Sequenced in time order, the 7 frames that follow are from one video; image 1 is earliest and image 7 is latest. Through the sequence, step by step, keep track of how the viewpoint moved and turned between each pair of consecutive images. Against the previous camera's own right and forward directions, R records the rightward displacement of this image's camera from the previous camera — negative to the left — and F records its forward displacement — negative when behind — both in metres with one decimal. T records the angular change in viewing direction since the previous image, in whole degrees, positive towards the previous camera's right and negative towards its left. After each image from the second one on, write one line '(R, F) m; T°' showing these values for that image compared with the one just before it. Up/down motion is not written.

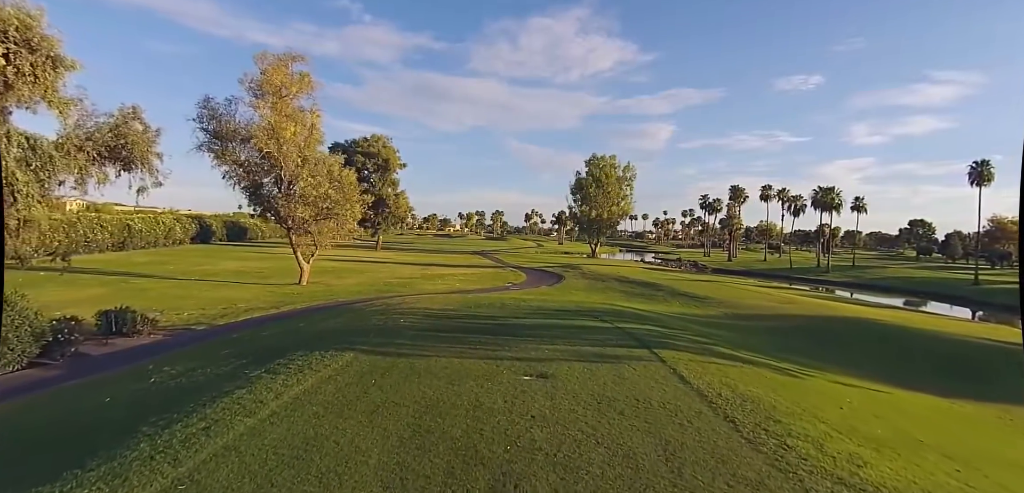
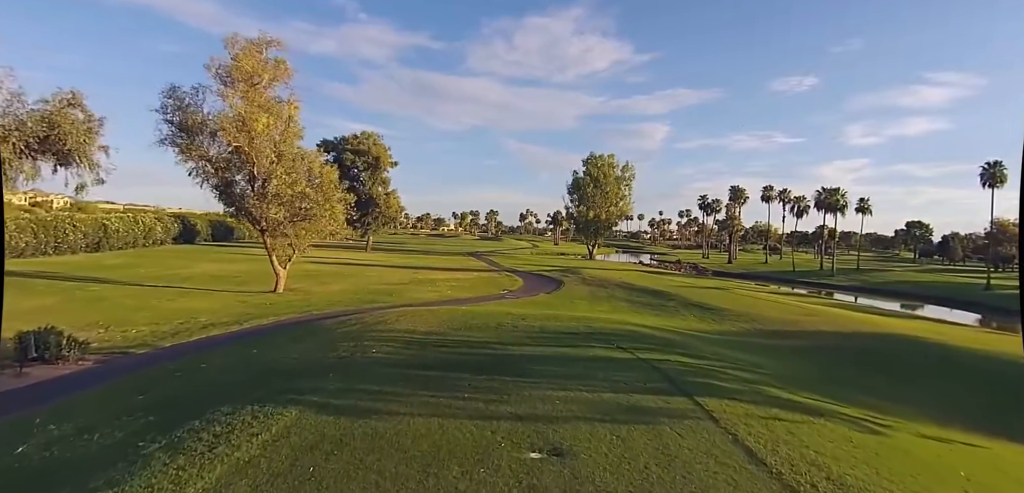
(-0.1, +2.2) m; +1°
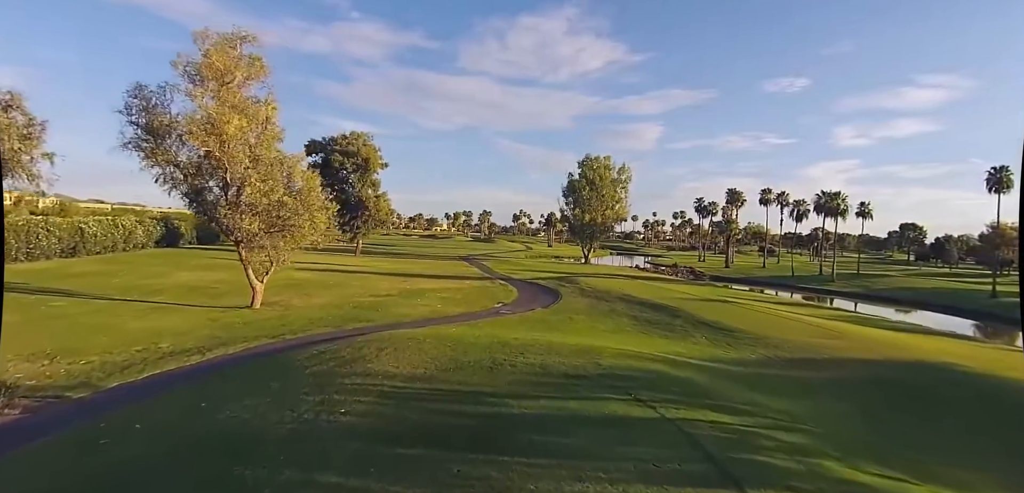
(-0.1, +1.6) m; +1°
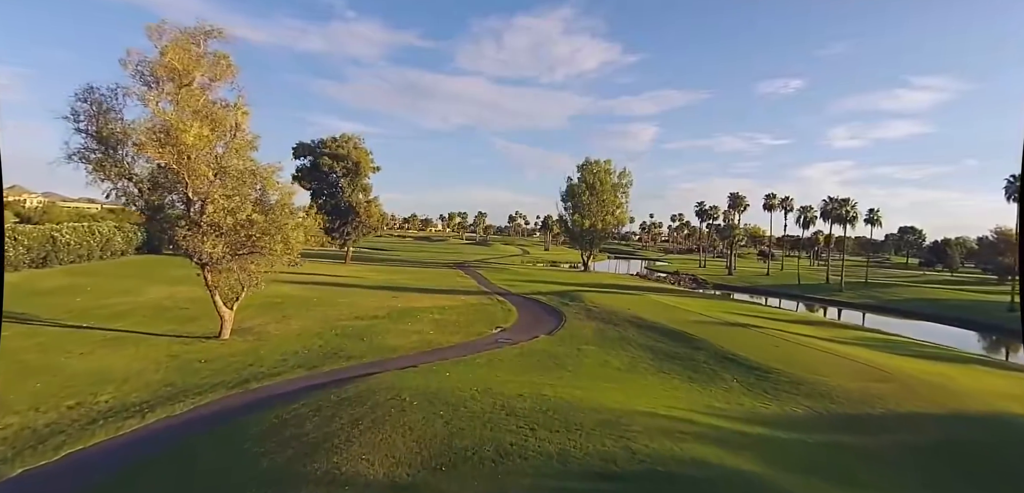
(-0.3, +2.4) m; +1°
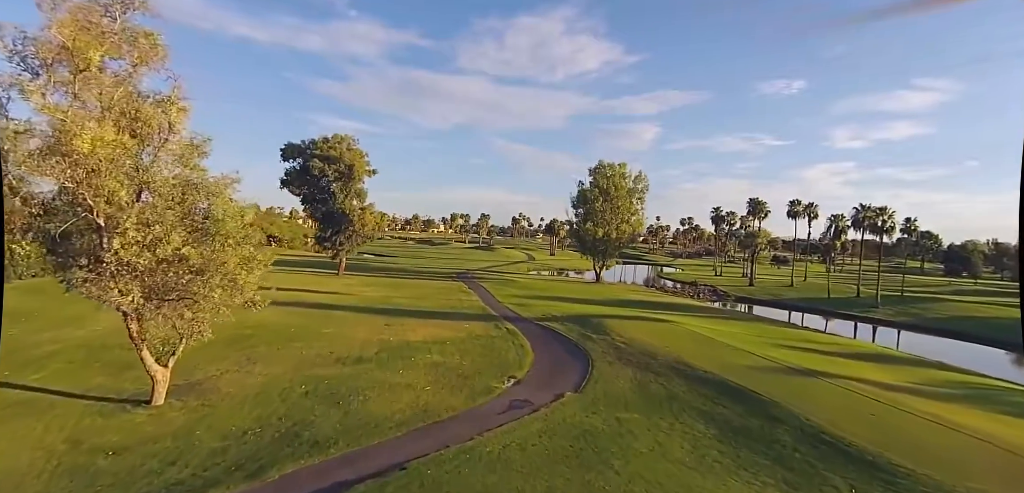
(-0.6, +4.7) m; 0°
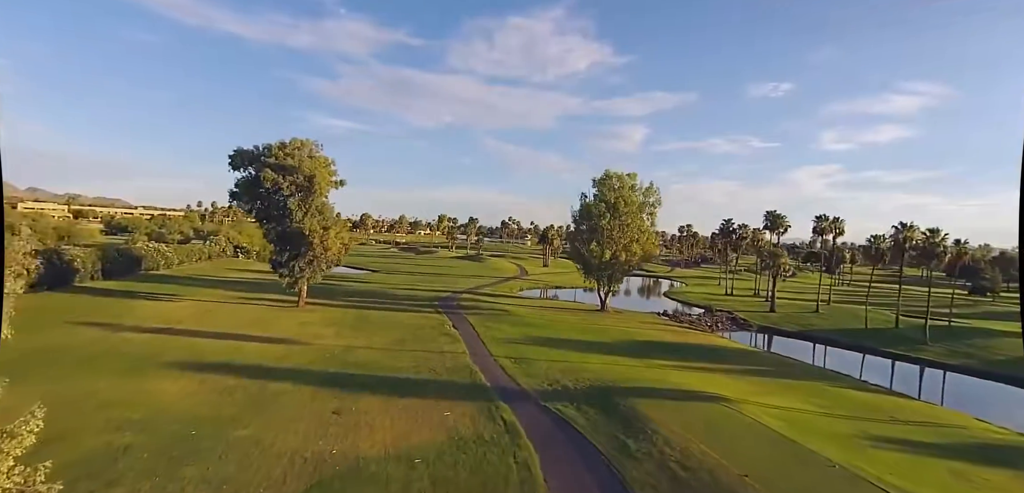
(-0.5, +7.9) m; +1°
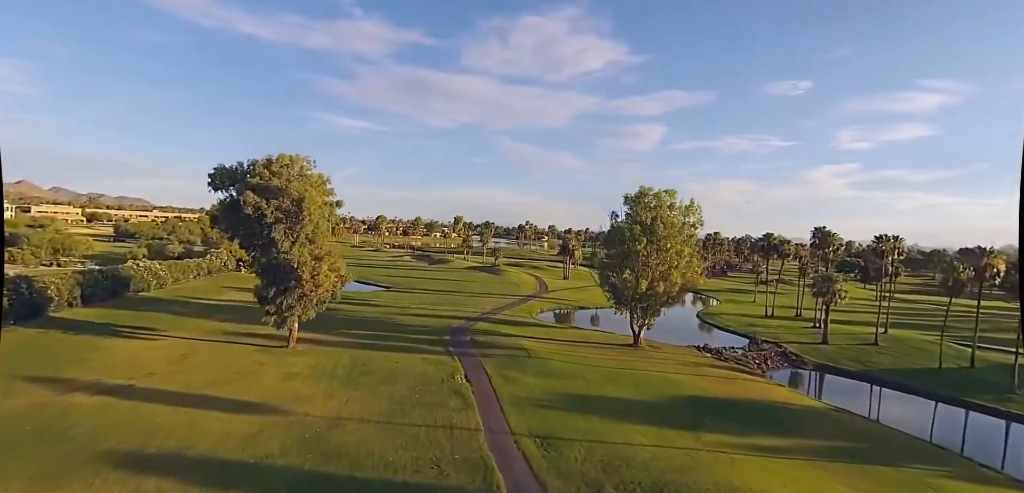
(-0.6, +6.2) m; -2°
